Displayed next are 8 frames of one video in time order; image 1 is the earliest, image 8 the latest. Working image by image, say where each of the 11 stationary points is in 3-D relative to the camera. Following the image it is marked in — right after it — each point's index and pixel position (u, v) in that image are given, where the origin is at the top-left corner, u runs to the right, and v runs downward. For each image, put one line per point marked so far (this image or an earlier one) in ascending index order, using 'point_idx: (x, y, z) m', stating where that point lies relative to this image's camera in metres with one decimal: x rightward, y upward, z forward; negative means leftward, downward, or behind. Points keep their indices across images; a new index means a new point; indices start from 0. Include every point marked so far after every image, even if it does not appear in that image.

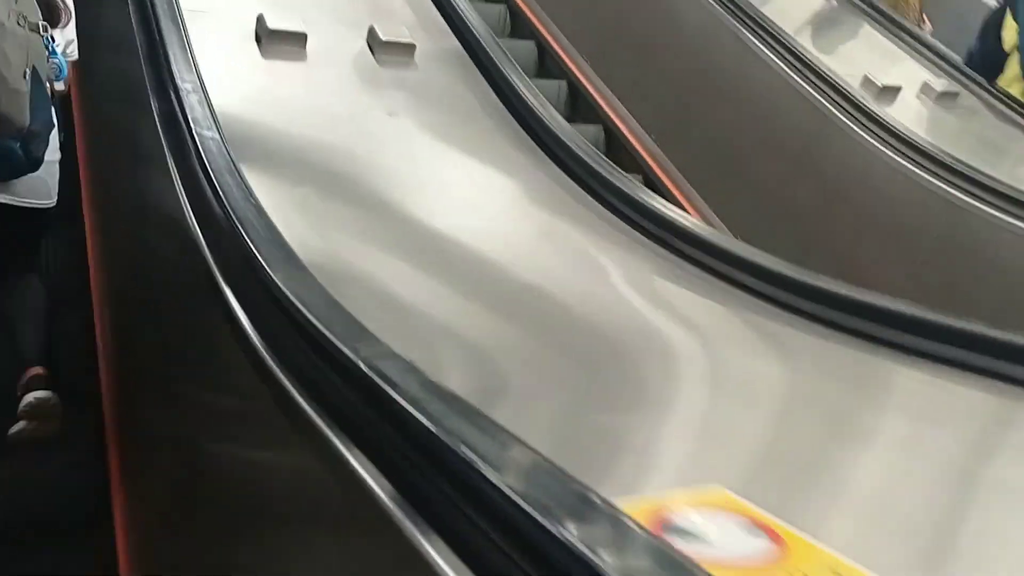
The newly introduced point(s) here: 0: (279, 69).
0: (-0.4, +0.4, +1.7) m
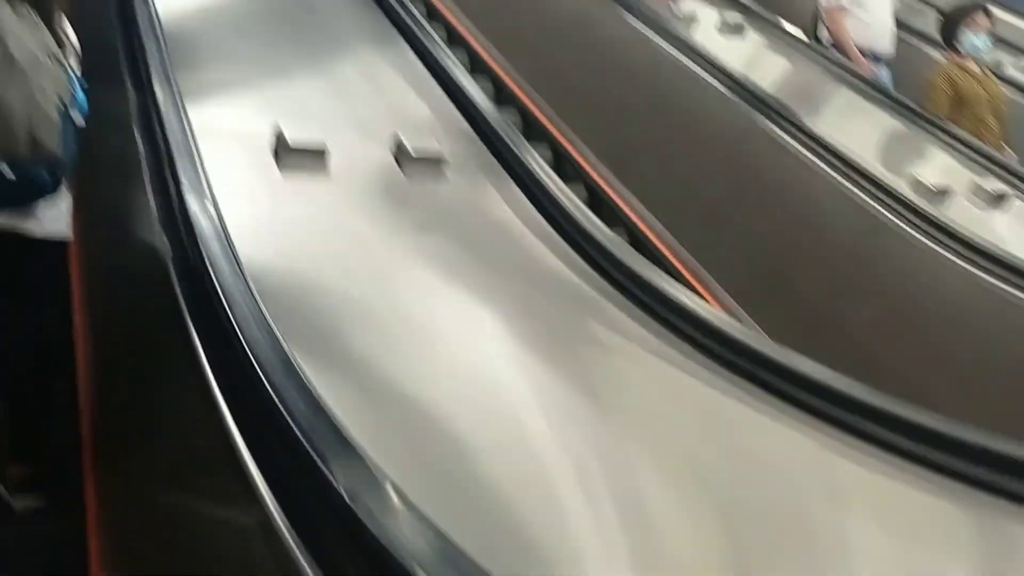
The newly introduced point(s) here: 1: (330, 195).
0: (-0.4, +0.2, +1.5) m
1: (-0.3, +0.2, +1.6) m
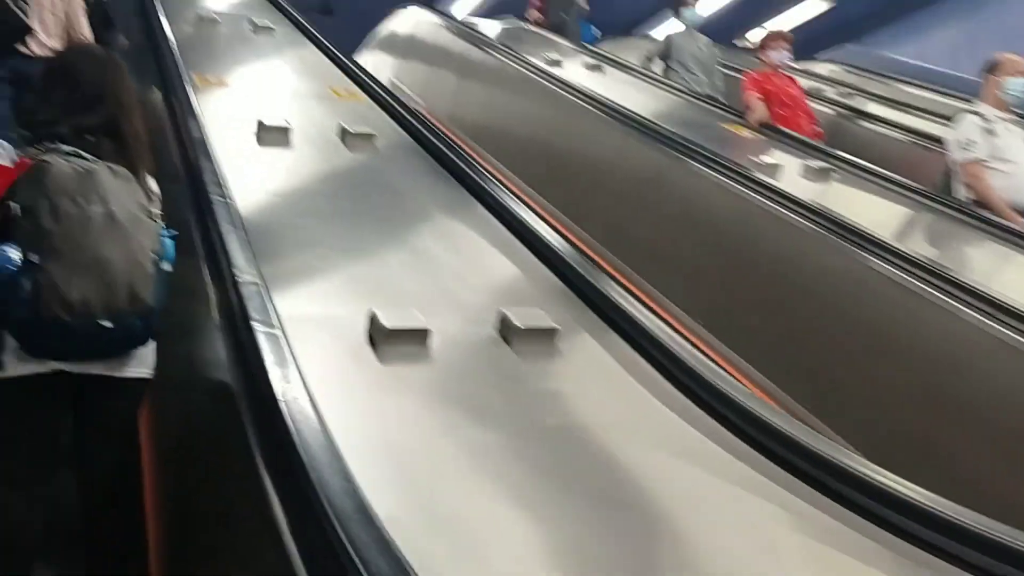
0: (-0.2, -0.1, +1.4) m
1: (-0.1, -0.1, +1.4) m
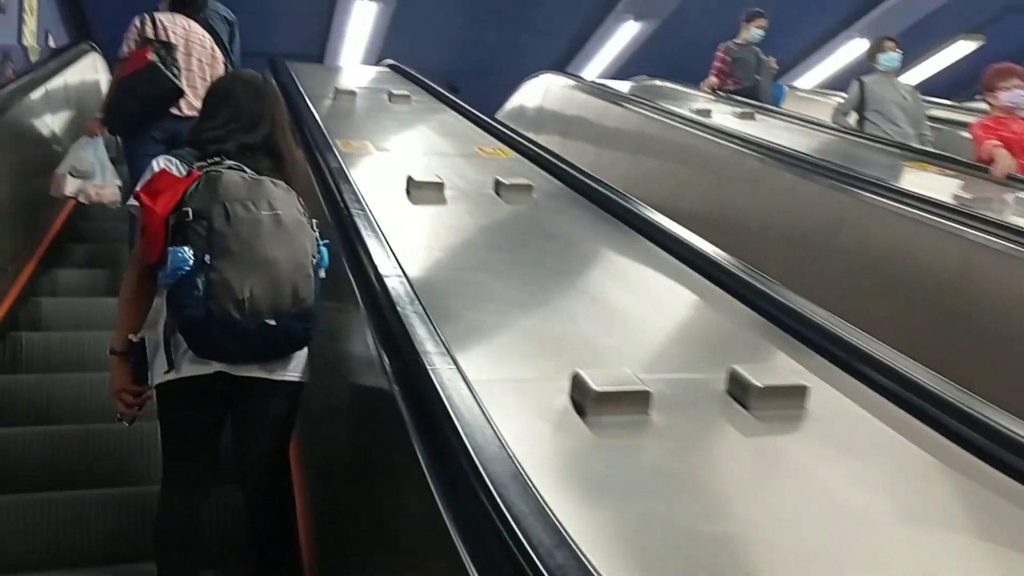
0: (+0.1, -0.2, +1.1) m
1: (+0.2, -0.2, +1.1) m
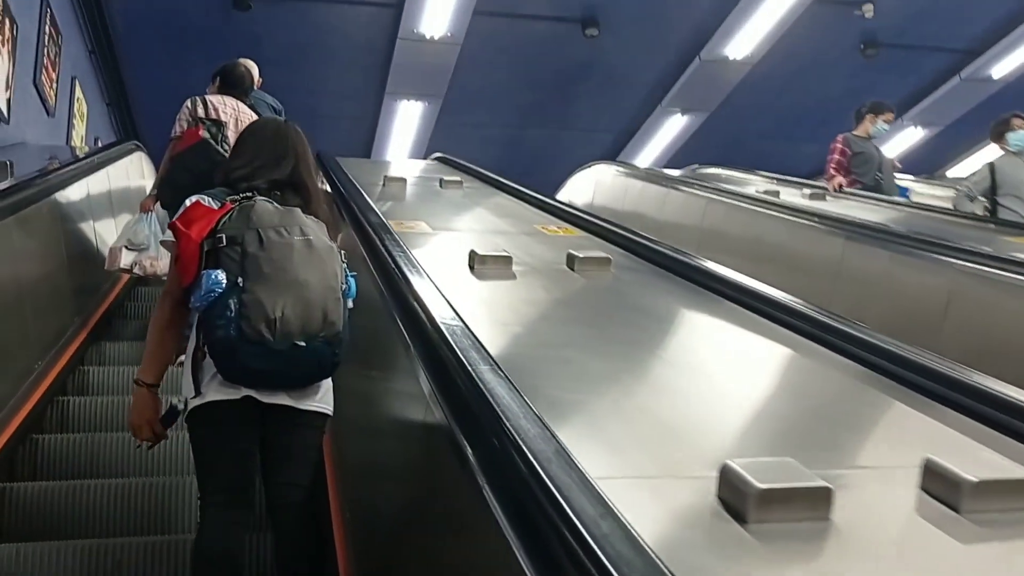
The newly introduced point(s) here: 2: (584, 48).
0: (+0.2, -0.3, +0.8) m
1: (+0.3, -0.3, +0.8) m
2: (+0.5, +1.6, +6.1) m
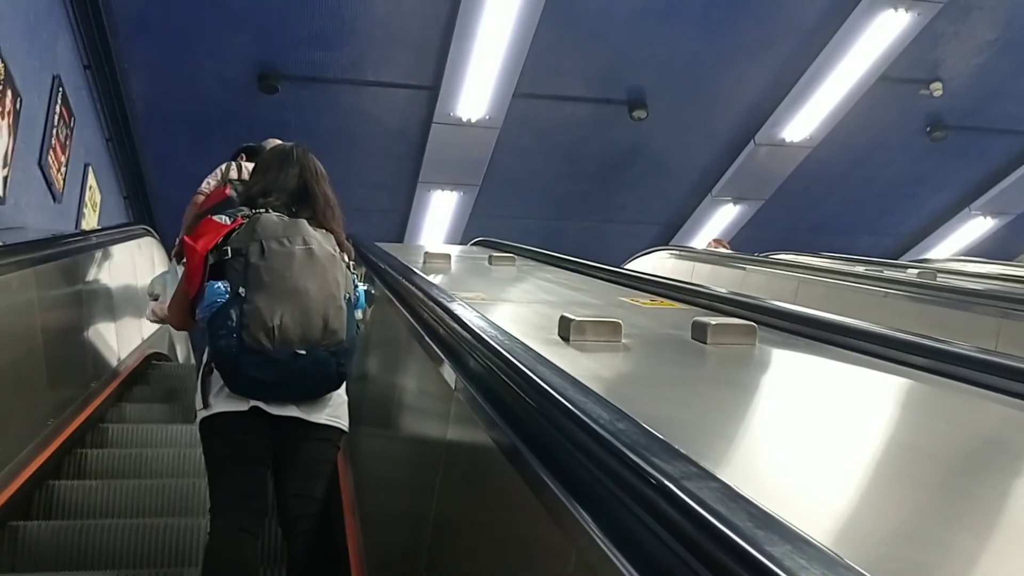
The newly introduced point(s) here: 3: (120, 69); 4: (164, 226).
0: (+0.4, -0.2, +0.2) m
1: (+0.4, -0.2, +0.2) m
2: (+0.7, +1.0, +5.7) m
3: (-2.1, +1.2, +4.9) m
4: (-2.5, +0.4, +6.5) m
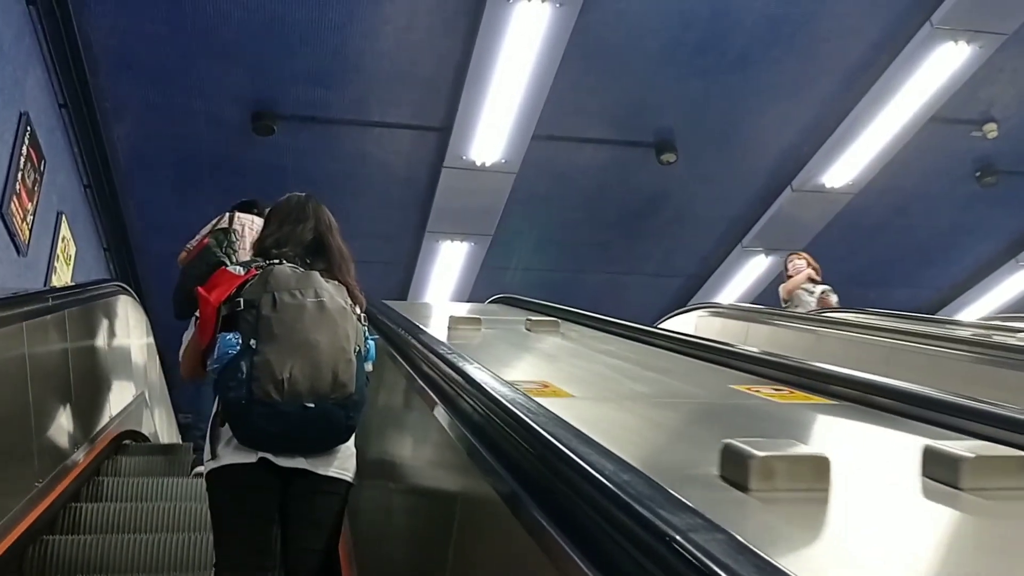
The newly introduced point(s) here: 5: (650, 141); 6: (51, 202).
0: (+0.5, -0.3, -0.3) m
1: (+0.5, -0.3, -0.3) m
2: (+0.8, +0.6, +5.3) m
3: (-2.0, +0.9, +4.4) m
4: (-2.4, 0.0, +6.0) m
5: (+0.8, +0.8, +5.0) m
6: (-2.1, +0.4, +4.2) m
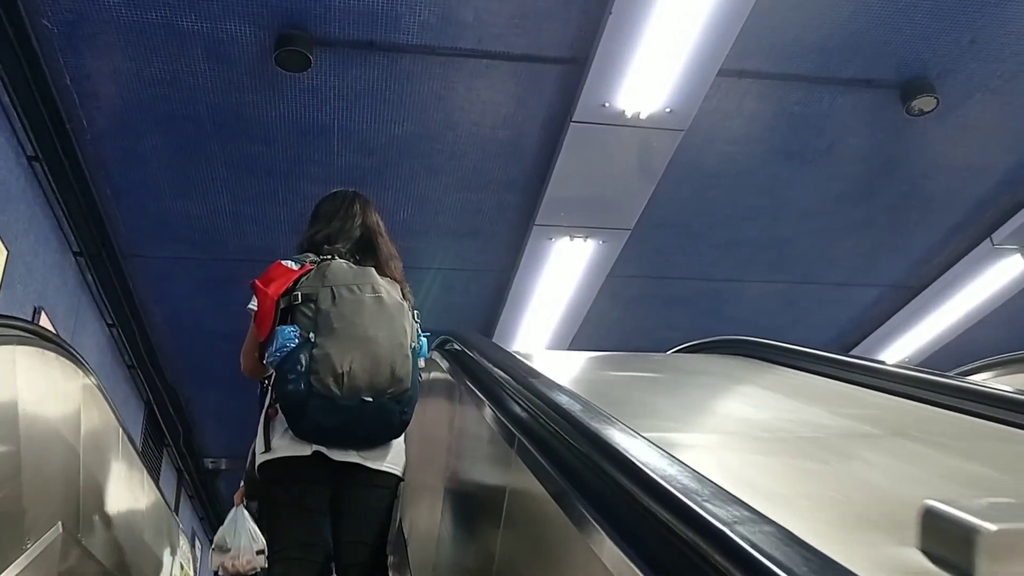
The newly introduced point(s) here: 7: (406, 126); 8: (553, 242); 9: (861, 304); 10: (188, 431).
0: (+0.8, -0.3, -2.0) m
1: (+0.8, -0.3, -2.0) m
2: (+1.4, +0.6, +3.5) m
3: (-1.5, +0.8, +2.8) m
4: (-1.8, -0.1, +4.4) m
5: (+1.3, +0.7, +3.2) m
6: (-1.6, +0.3, +2.6) m
7: (-0.4, +0.6, +3.4) m
8: (+0.2, +0.2, +3.9) m
9: (+1.8, -0.1, +4.8) m
10: (-2.2, -1.0, +6.2) m
